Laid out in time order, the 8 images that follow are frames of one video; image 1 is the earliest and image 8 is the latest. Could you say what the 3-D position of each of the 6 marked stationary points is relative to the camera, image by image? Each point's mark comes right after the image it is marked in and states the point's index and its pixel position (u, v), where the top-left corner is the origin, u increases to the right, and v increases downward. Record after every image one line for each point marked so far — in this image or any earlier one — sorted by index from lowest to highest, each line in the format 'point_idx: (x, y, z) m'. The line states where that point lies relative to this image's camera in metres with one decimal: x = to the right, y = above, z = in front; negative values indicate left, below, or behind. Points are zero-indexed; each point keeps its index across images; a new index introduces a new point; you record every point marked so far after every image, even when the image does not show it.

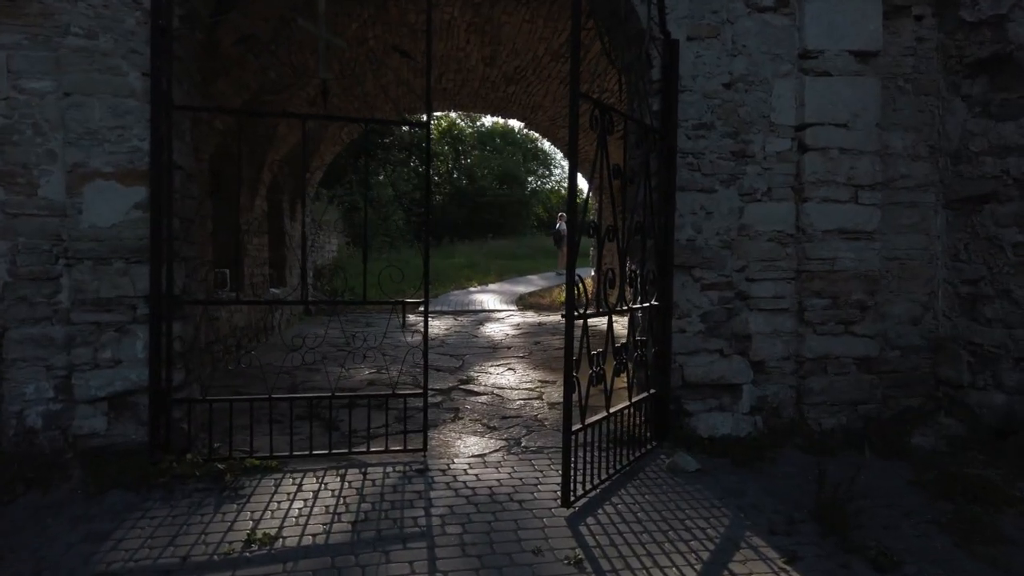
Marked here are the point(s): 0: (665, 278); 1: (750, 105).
0: (+0.9, +0.1, +4.0) m
1: (+1.4, +1.1, +4.2) m
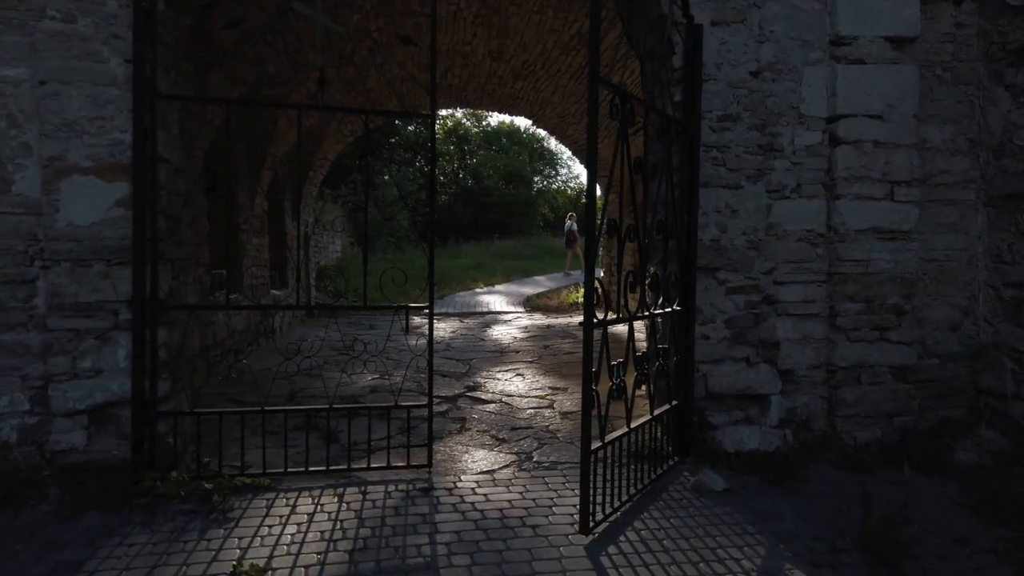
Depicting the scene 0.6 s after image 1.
0: (+0.9, 0.0, +3.7) m
1: (+1.5, +1.1, +3.9) m
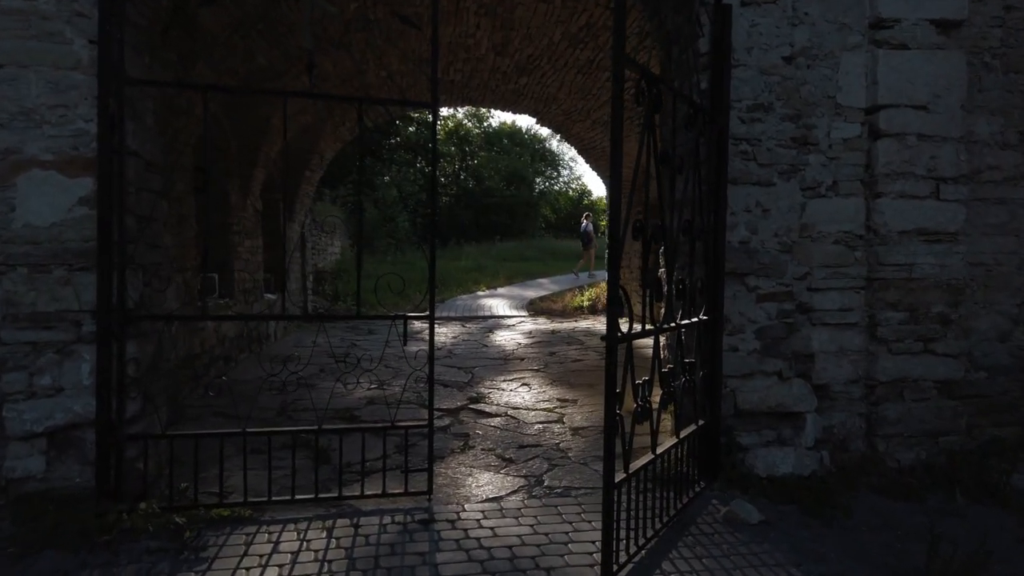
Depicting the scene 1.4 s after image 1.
0: (+1.0, 0.0, +3.4) m
1: (+1.5, +1.0, +3.6) m
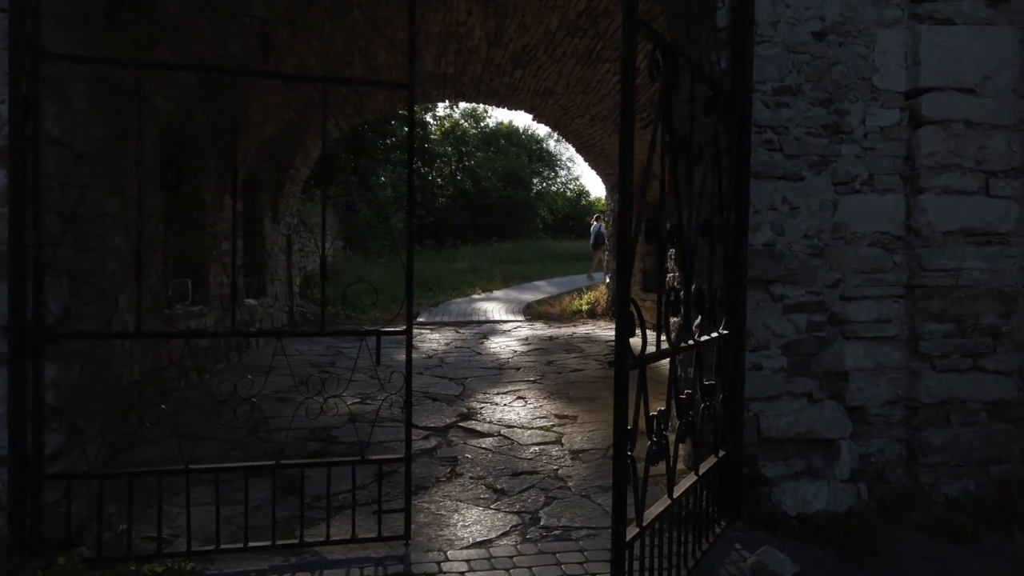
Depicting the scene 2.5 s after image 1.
0: (+0.9, 0.0, +2.9) m
1: (+1.5, +1.0, +3.1) m
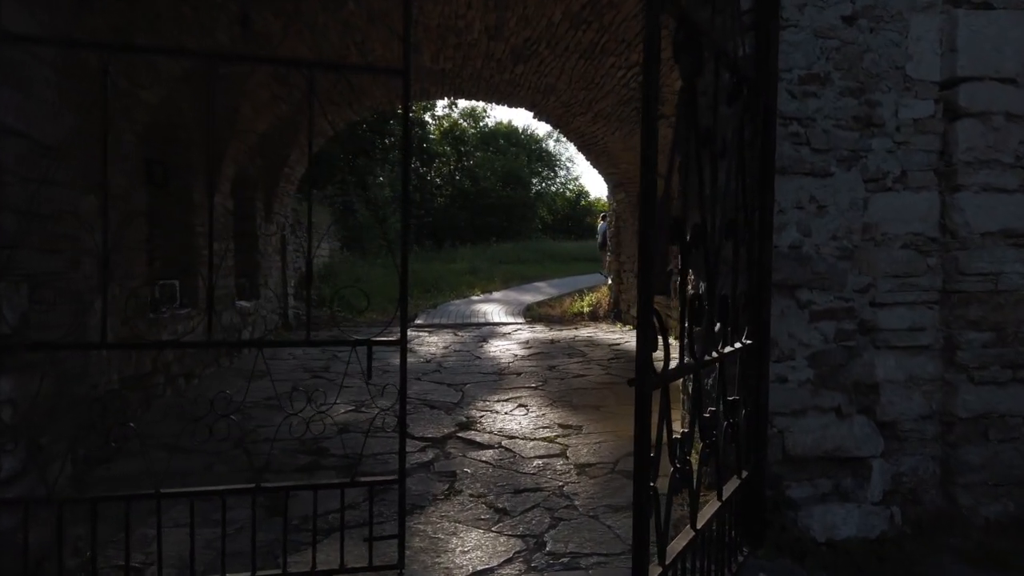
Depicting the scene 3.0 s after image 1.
0: (+1.0, -0.1, +2.7) m
1: (+1.5, +1.0, +2.9) m
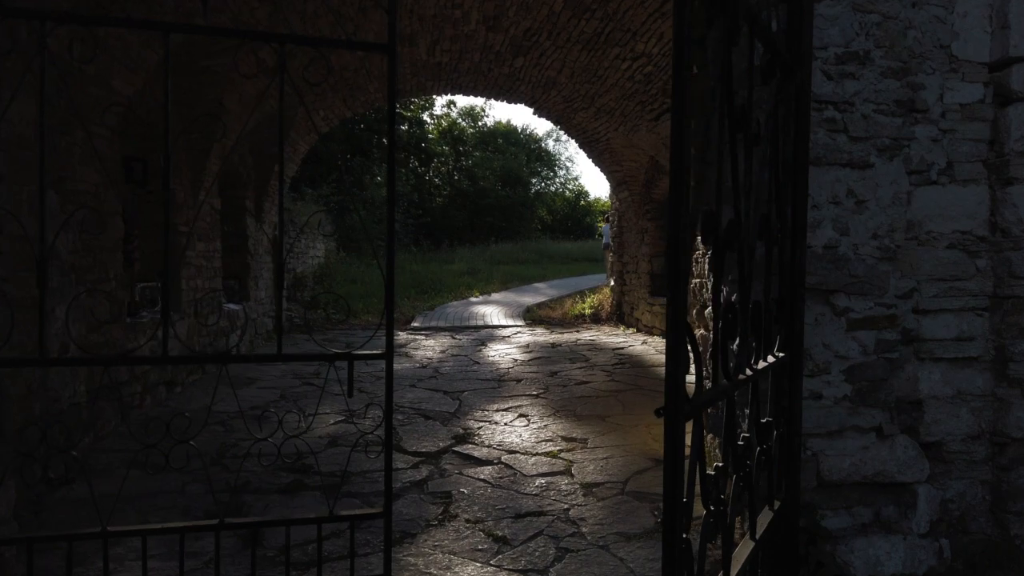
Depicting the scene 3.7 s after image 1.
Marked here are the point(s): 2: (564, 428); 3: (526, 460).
0: (+1.0, -0.1, +2.4) m
1: (+1.5, +1.0, +2.6) m
2: (+0.3, -0.9, +4.6) m
3: (+0.1, -1.0, +4.0) m
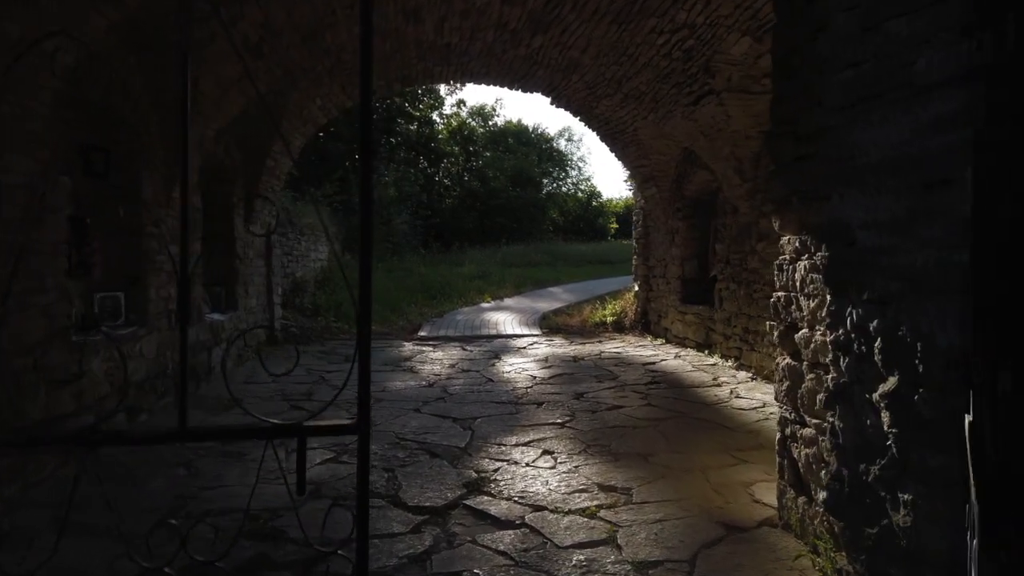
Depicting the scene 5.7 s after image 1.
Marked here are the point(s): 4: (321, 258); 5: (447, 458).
0: (+1.1, -0.1, +1.5) m
1: (+1.6, +0.9, +1.7) m
2: (+0.5, -1.0, +3.8) m
3: (+0.2, -1.0, +3.1) m
4: (-3.1, +0.5, +11.3) m
5: (-0.4, -1.0, +4.1) m
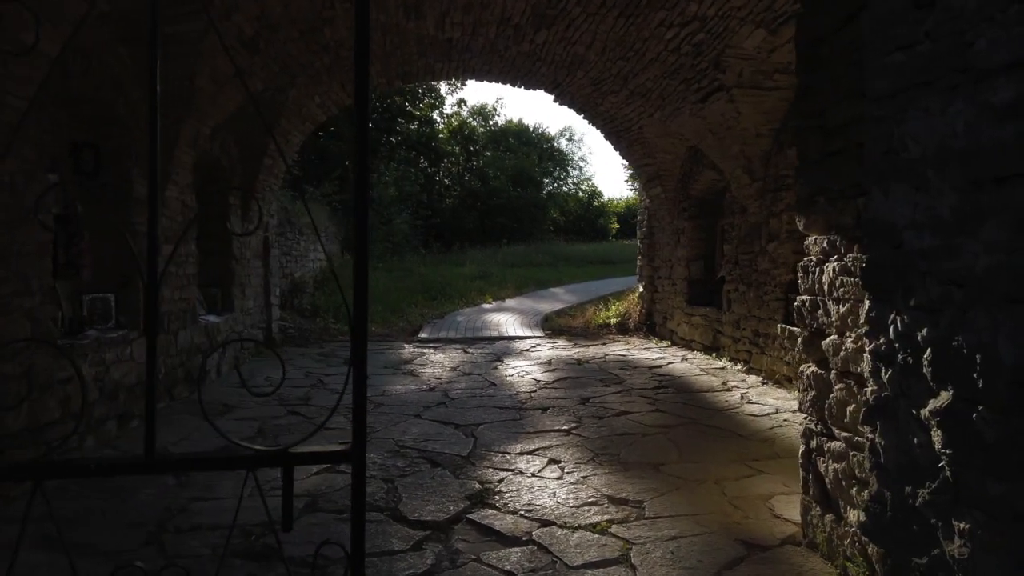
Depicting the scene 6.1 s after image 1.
0: (+1.1, -0.1, +1.4) m
1: (+1.6, +0.9, +1.5) m
2: (+0.5, -1.0, +3.6) m
3: (+0.2, -1.0, +3.0) m
4: (-3.1, +0.5, +11.2) m
5: (-0.4, -1.0, +3.9) m
